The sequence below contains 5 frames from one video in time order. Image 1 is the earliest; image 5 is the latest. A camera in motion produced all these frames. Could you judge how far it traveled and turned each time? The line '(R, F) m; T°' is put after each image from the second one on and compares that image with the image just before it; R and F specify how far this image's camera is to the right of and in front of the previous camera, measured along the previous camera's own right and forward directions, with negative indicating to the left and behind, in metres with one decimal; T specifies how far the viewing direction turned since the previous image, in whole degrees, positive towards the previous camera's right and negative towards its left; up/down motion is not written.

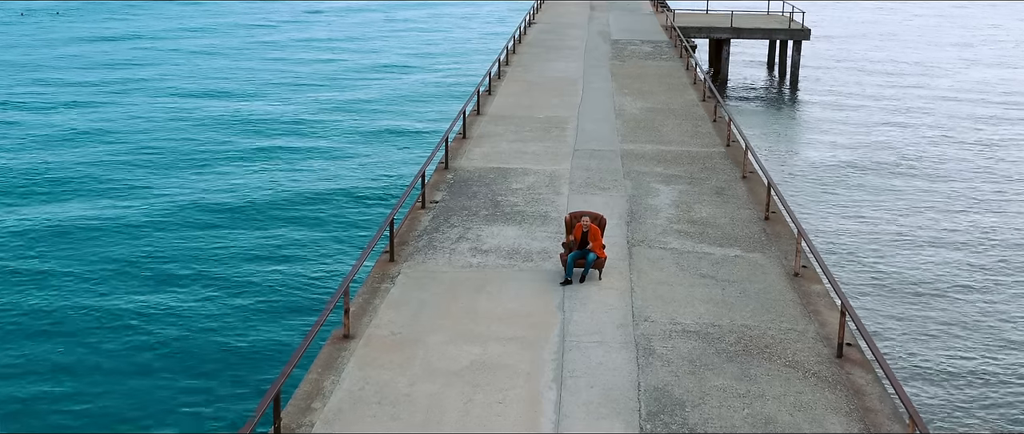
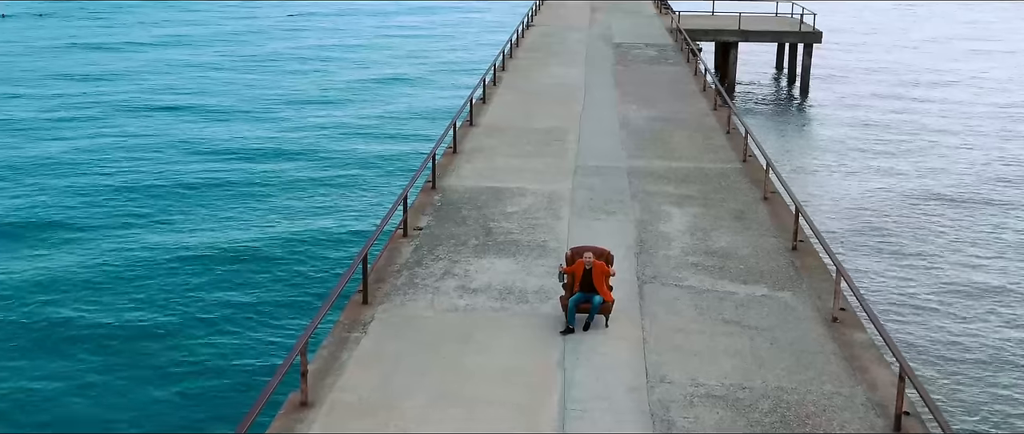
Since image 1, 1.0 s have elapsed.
(+0.1, +2.0) m; 0°
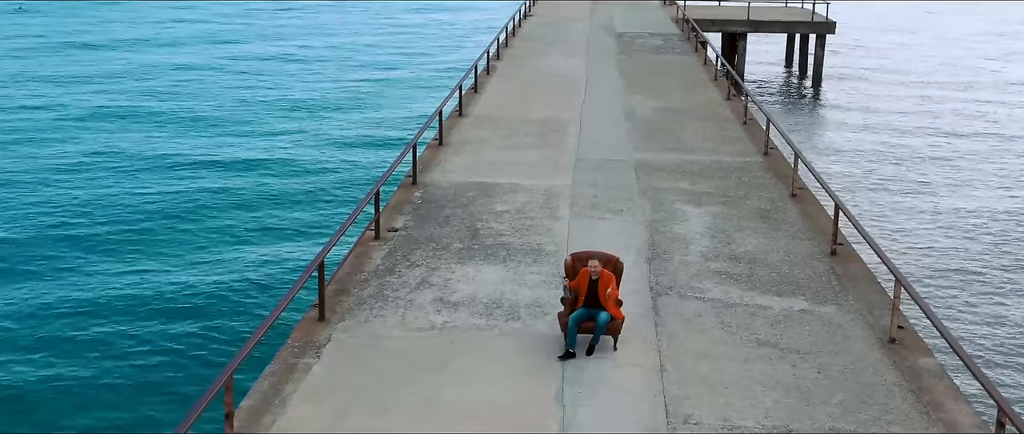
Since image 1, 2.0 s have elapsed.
(+0.1, +2.2) m; 0°
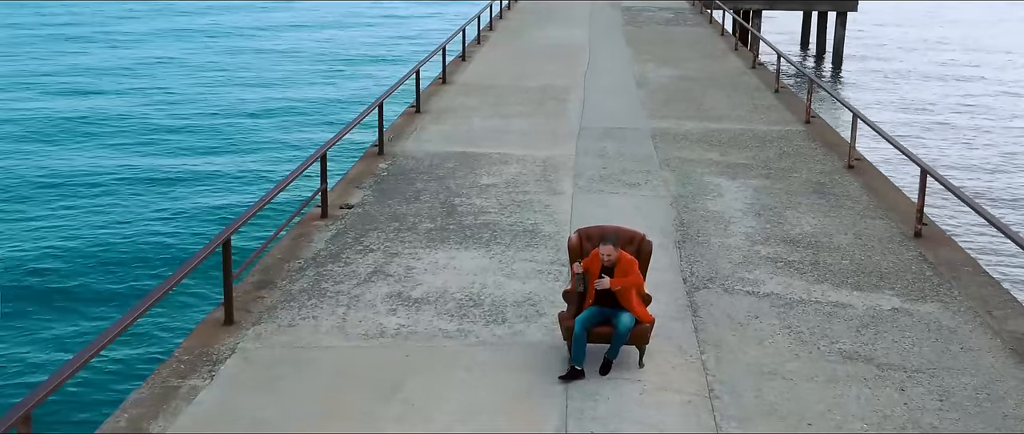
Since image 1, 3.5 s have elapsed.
(+0.1, +3.0) m; 0°
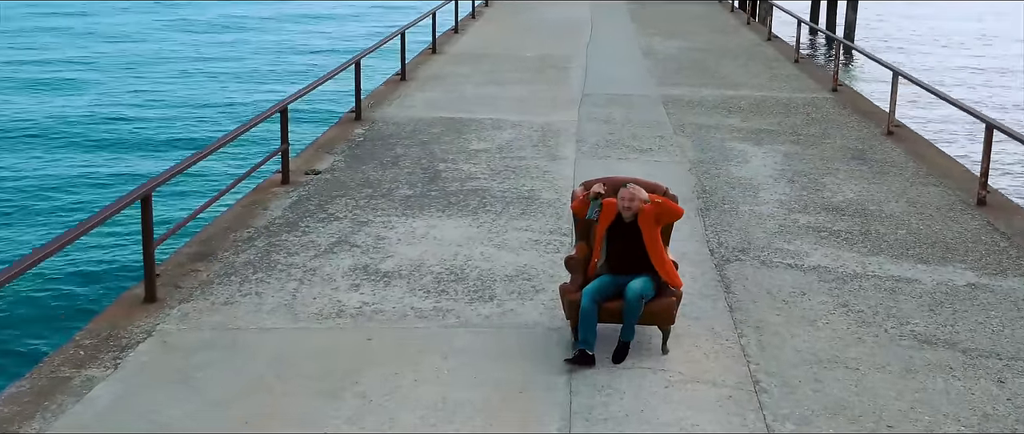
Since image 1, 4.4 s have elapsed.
(0.0, +1.5) m; 0°
